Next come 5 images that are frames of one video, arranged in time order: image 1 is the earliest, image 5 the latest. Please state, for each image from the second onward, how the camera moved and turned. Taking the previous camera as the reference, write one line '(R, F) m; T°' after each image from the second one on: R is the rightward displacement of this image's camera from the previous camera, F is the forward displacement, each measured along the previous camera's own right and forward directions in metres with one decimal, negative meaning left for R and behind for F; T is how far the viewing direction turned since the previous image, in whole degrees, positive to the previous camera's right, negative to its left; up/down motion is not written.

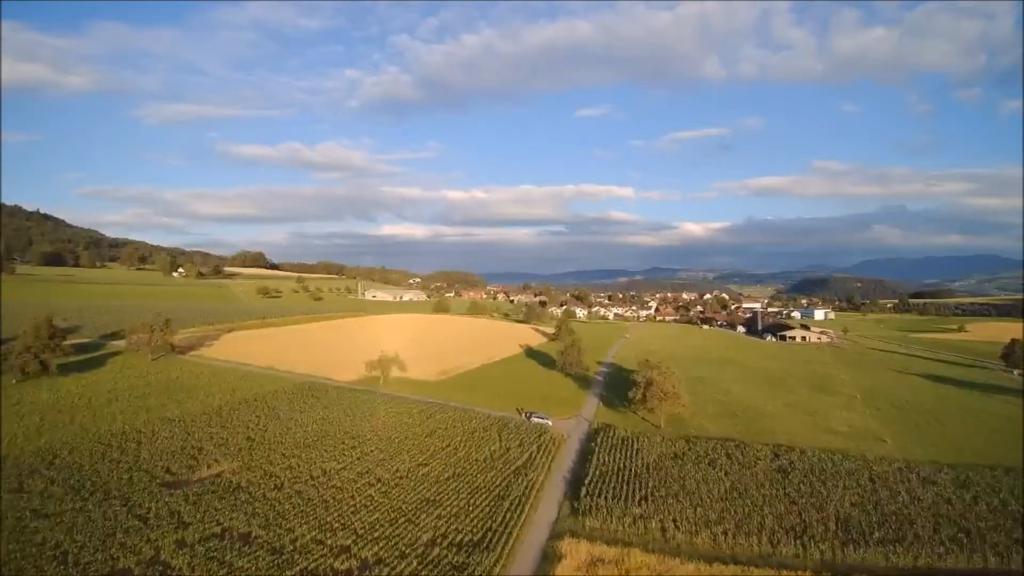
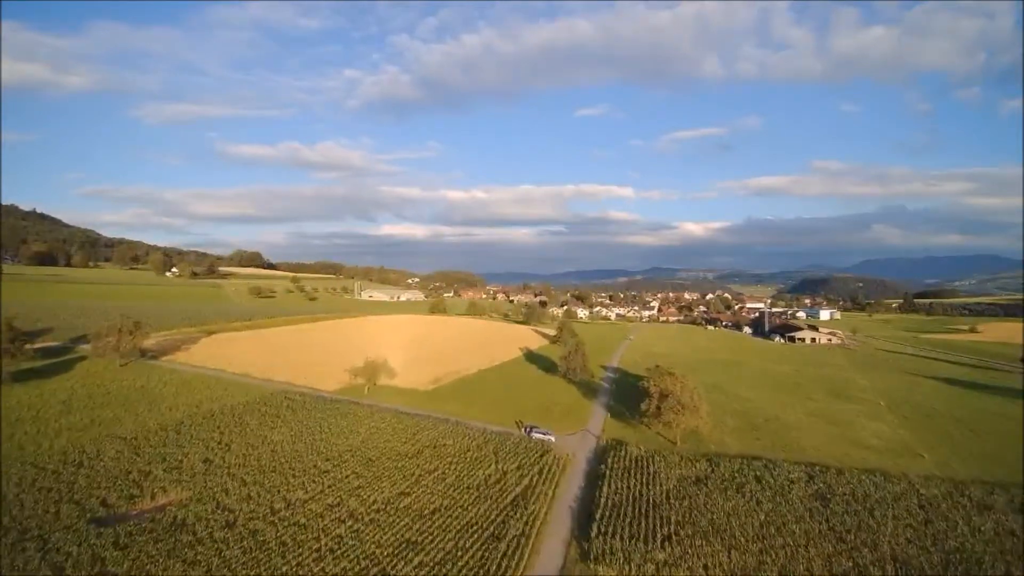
(0.0, +0.6) m; 0°
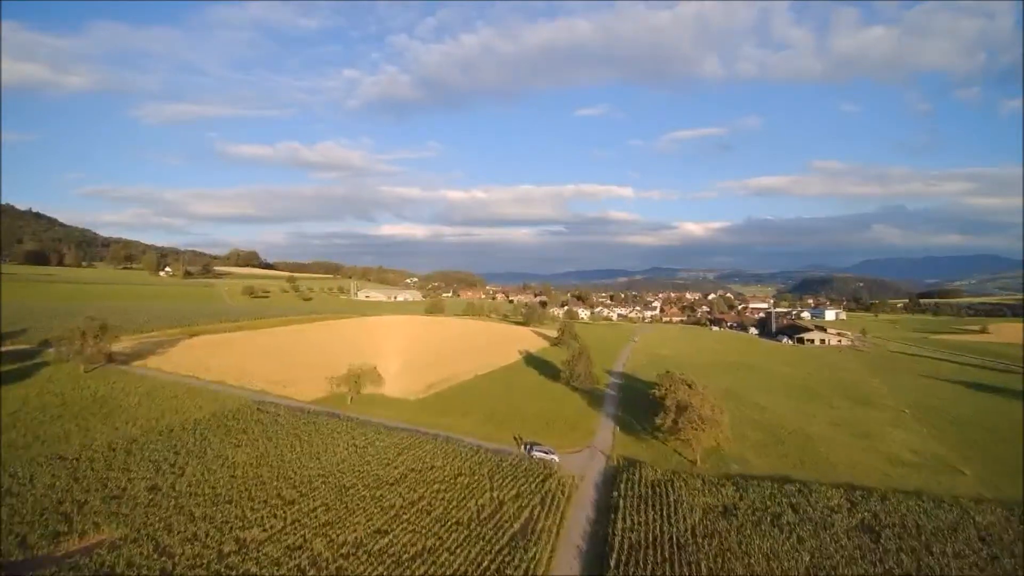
(0.0, +0.5) m; 0°
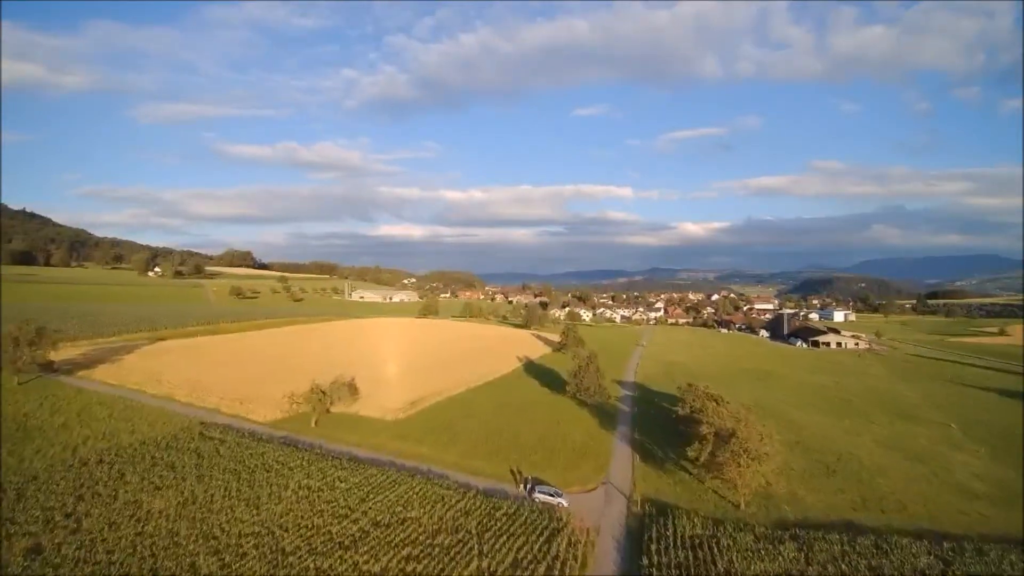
(0.0, +0.8) m; 0°
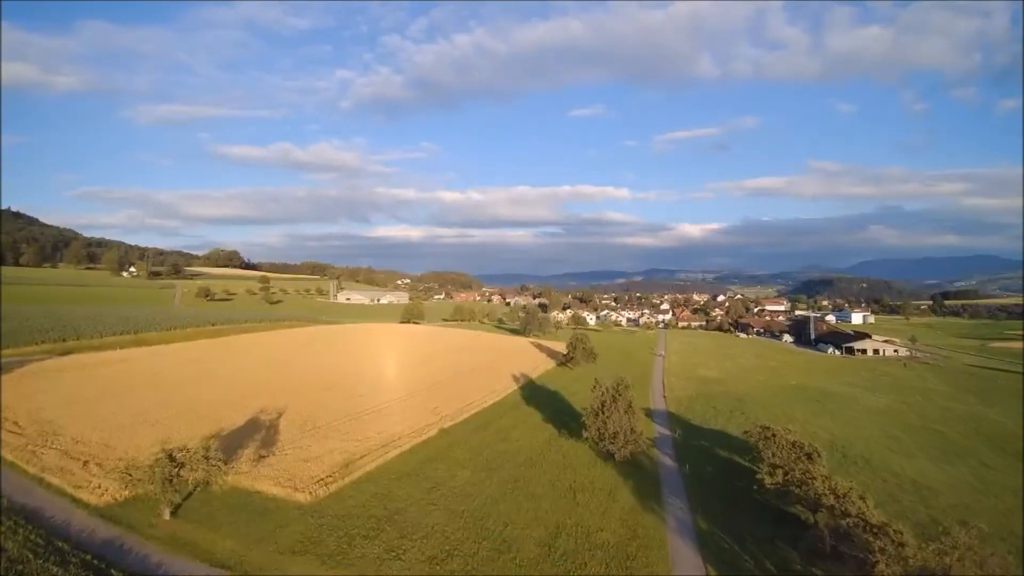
(0.0, +1.7) m; 0°
